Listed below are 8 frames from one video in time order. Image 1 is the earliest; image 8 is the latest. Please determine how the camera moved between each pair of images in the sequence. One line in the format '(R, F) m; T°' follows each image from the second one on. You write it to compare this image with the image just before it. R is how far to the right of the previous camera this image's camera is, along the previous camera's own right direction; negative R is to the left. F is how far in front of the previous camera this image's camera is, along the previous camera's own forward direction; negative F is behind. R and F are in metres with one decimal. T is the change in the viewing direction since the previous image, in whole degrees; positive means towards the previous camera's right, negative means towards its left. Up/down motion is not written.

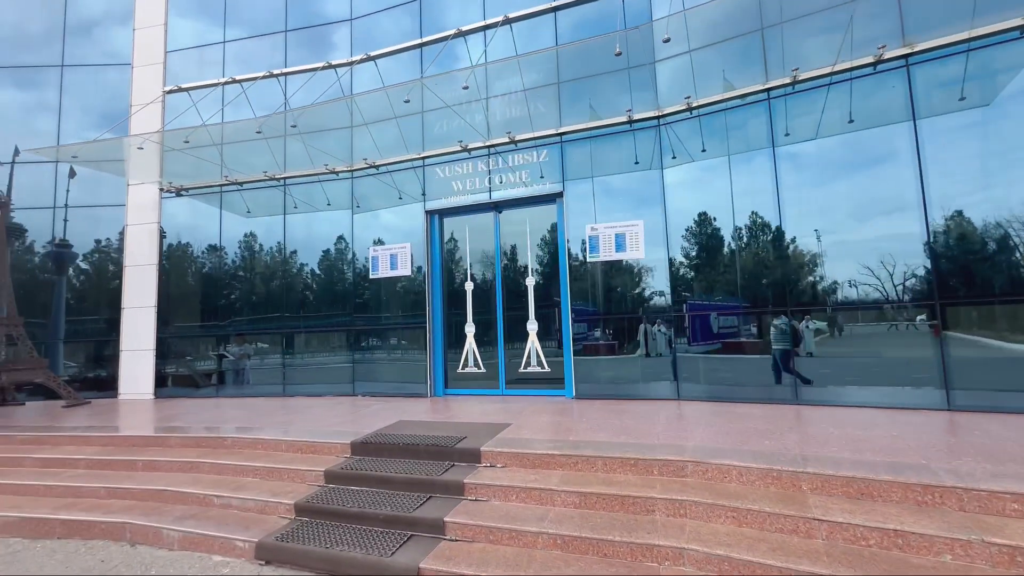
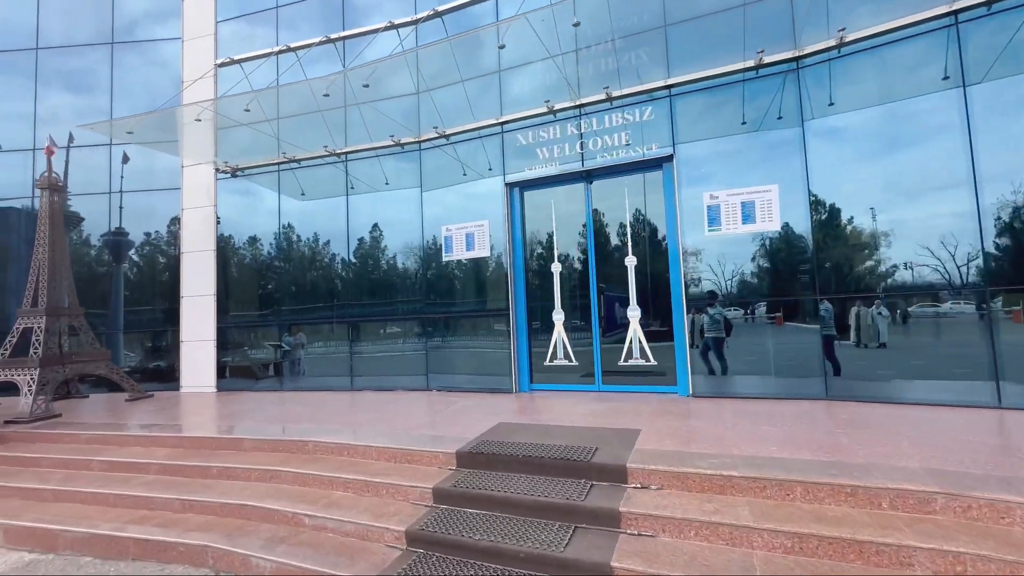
(-1.1, +1.0) m; -4°
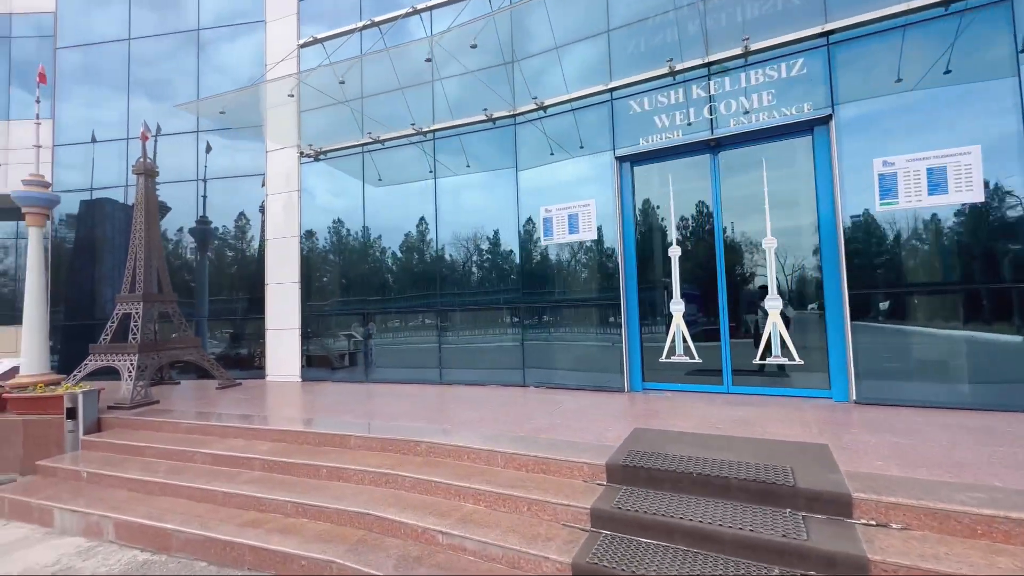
(-1.0, +0.7) m; -6°
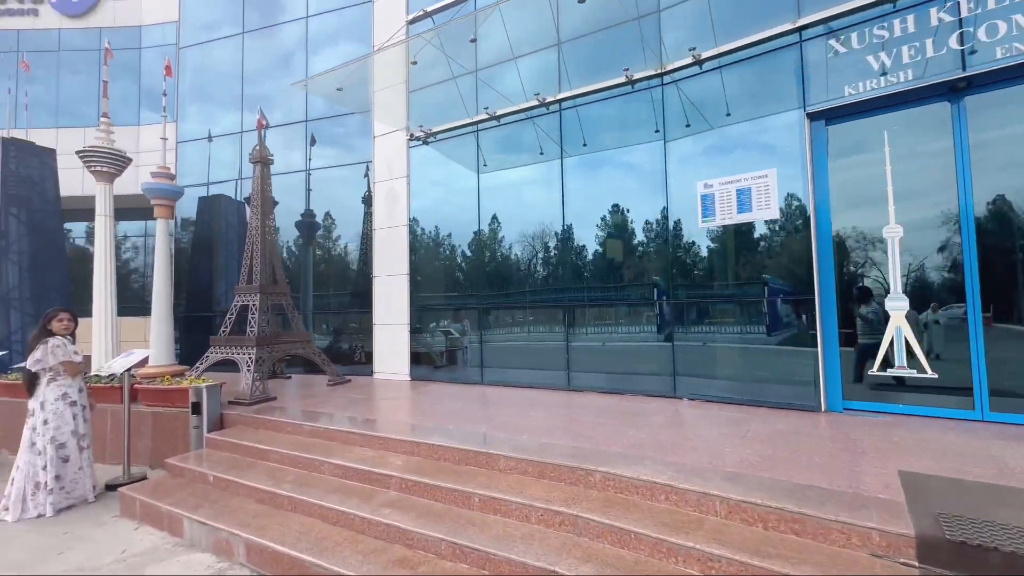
(-1.1, +1.0) m; -9°
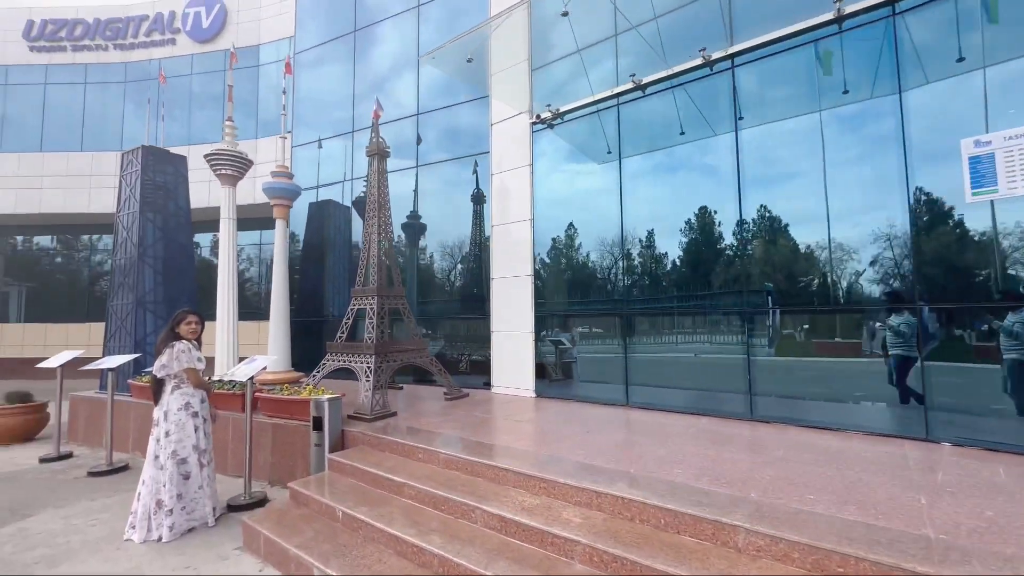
(-1.0, +1.1) m; -10°
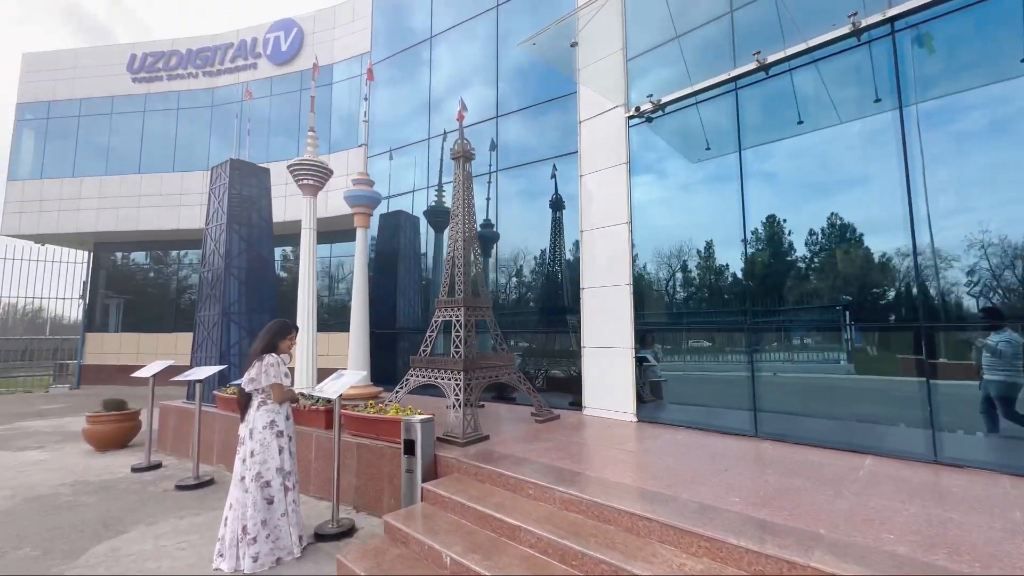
(-0.7, +0.6) m; -6°
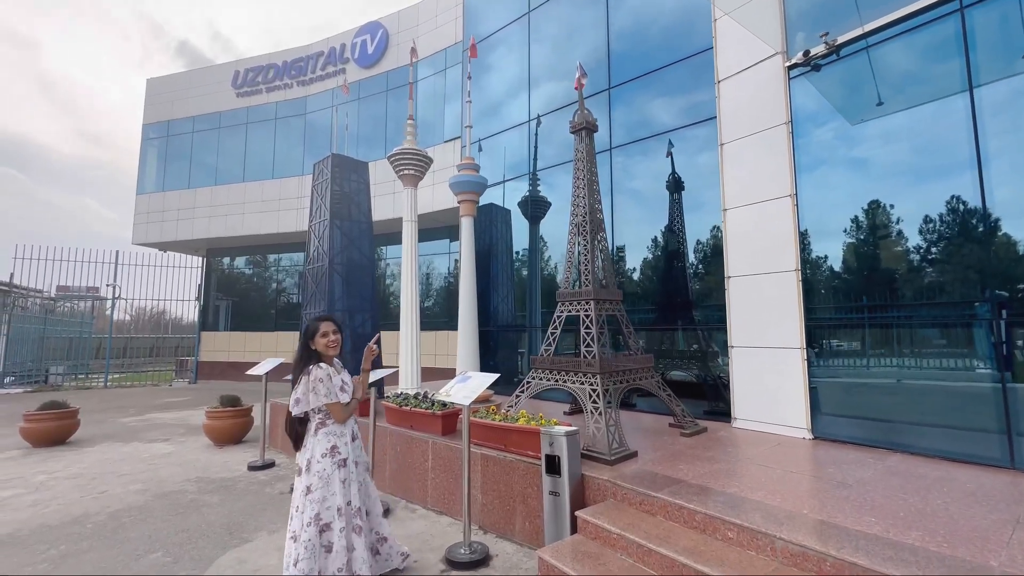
(-0.9, +0.8) m; -9°
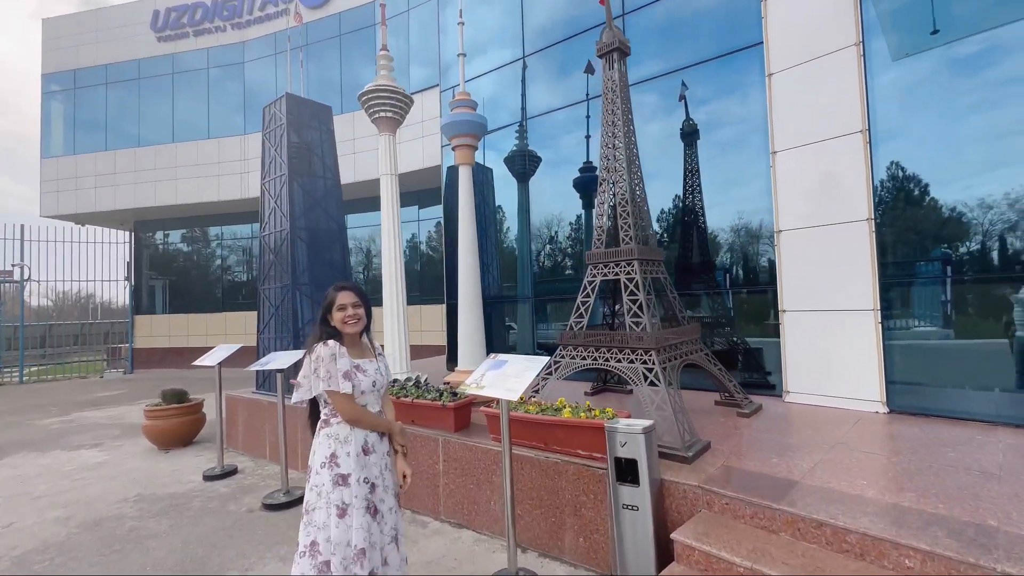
(-0.7, +1.1) m; +5°
